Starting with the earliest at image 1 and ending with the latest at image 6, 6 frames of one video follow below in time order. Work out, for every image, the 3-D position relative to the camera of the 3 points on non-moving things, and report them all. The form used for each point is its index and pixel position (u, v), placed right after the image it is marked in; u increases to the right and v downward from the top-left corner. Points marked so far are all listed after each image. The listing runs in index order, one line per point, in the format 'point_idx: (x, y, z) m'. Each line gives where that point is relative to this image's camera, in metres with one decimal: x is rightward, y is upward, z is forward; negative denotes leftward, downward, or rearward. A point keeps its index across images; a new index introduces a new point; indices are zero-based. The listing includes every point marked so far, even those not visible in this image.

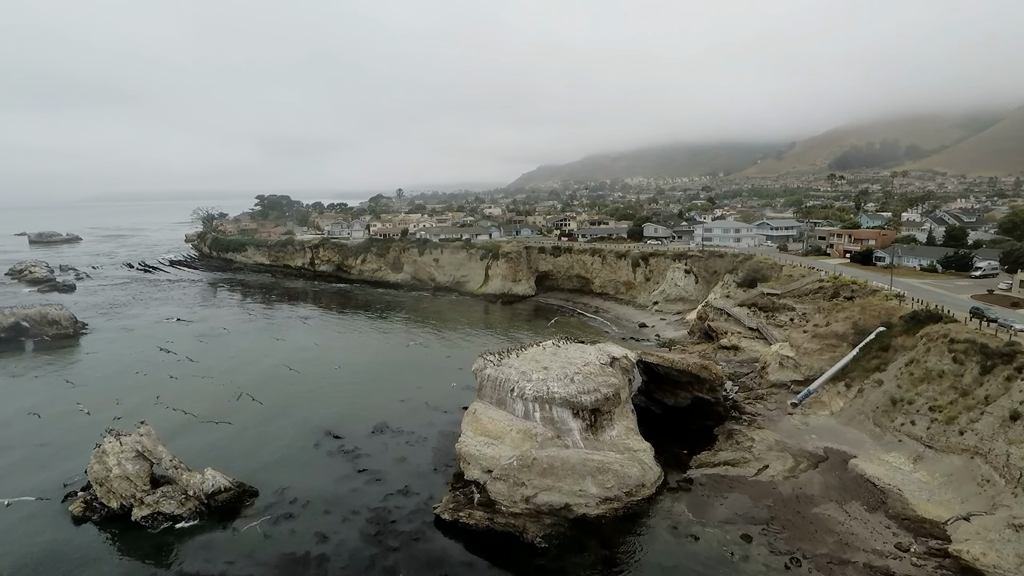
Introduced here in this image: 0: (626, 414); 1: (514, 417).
0: (+3.5, -3.9, +17.7) m
1: (+0.1, -3.8, +16.8) m
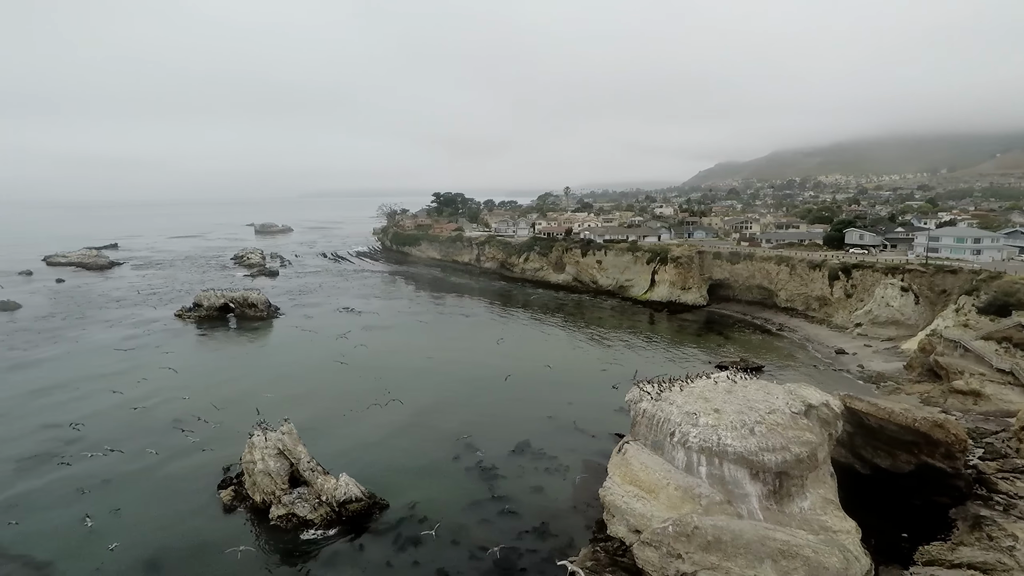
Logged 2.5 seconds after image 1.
0: (+7.3, -4.5, +13.6) m
1: (+3.8, -4.3, +13.7) m
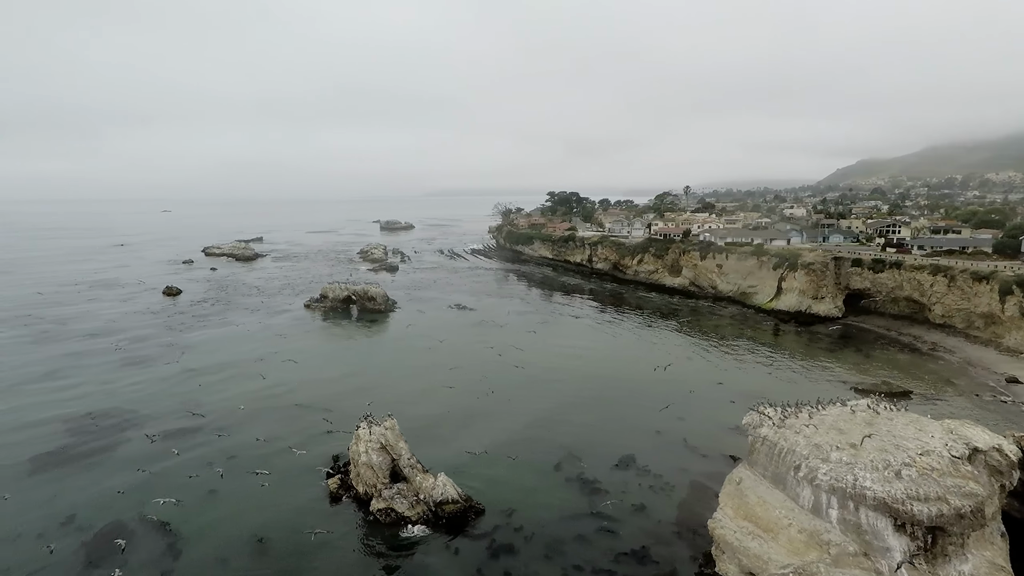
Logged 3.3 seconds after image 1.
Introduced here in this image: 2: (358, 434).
0: (+9.3, -4.9, +11.3) m
1: (+5.9, -4.5, +12.0) m
2: (-4.8, -4.5, +18.0) m
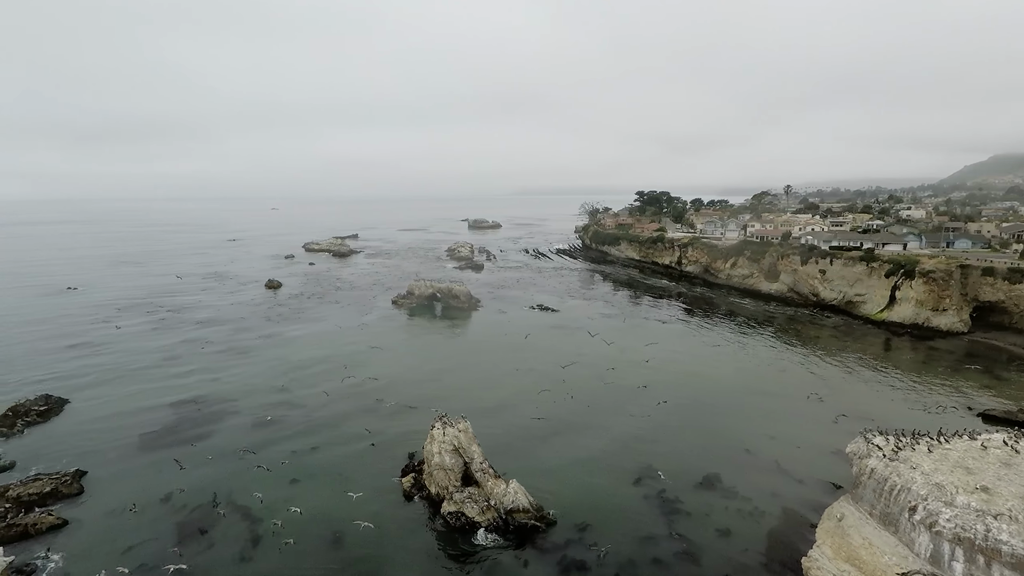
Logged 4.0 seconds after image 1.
0: (+10.5, -5.3, +9.2) m
1: (+7.2, -4.8, +10.5) m
2: (-2.5, -4.5, +17.9) m
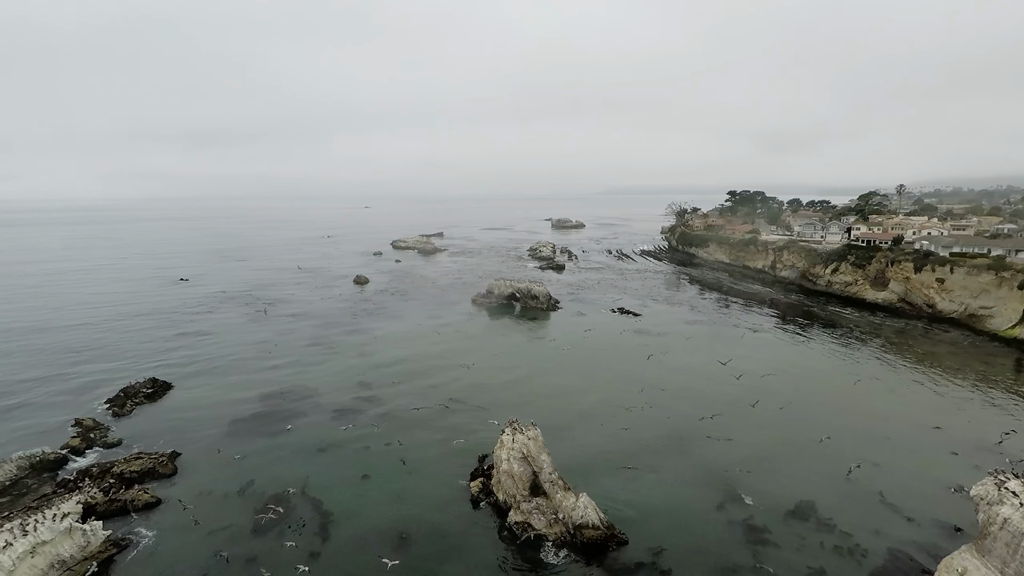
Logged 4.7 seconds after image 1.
0: (+11.3, -5.7, +7.1) m
1: (+8.2, -5.1, +8.8) m
2: (-0.3, -4.6, +17.5) m
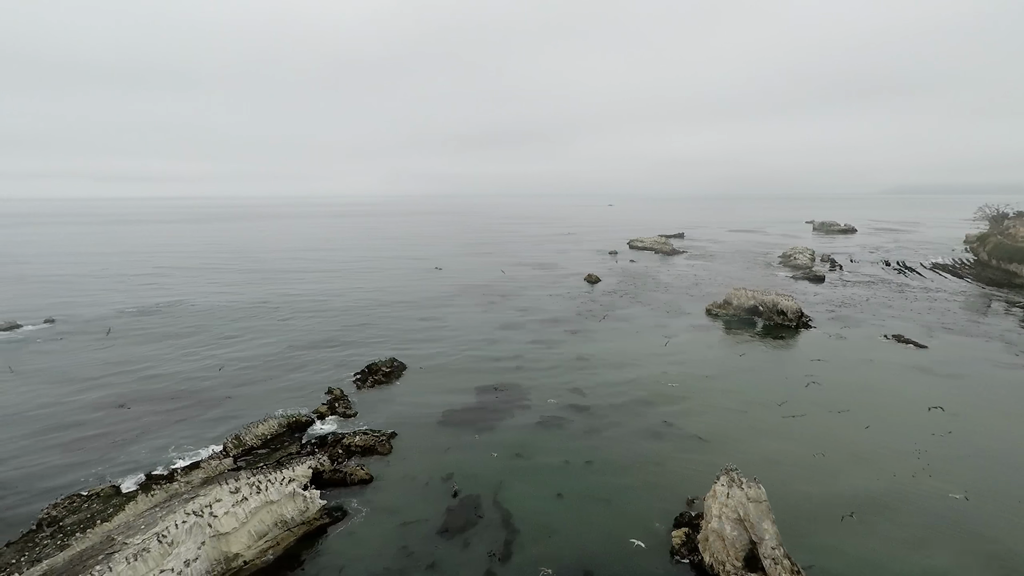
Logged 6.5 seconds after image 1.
0: (+11.5, -6.8, +0.3) m
1: (+9.4, -6.1, +3.1) m
2: (+5.1, -5.0, +14.5) m
